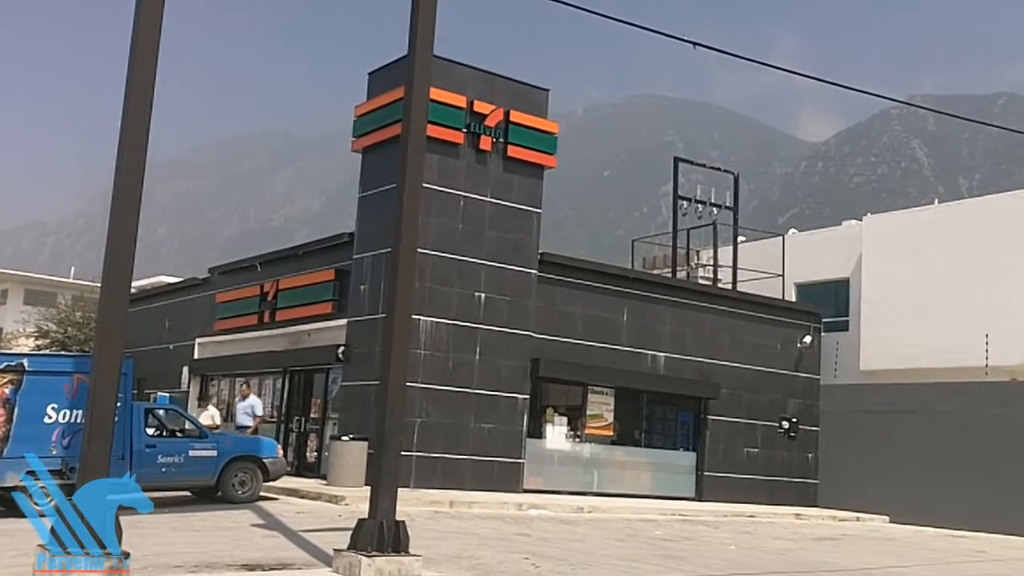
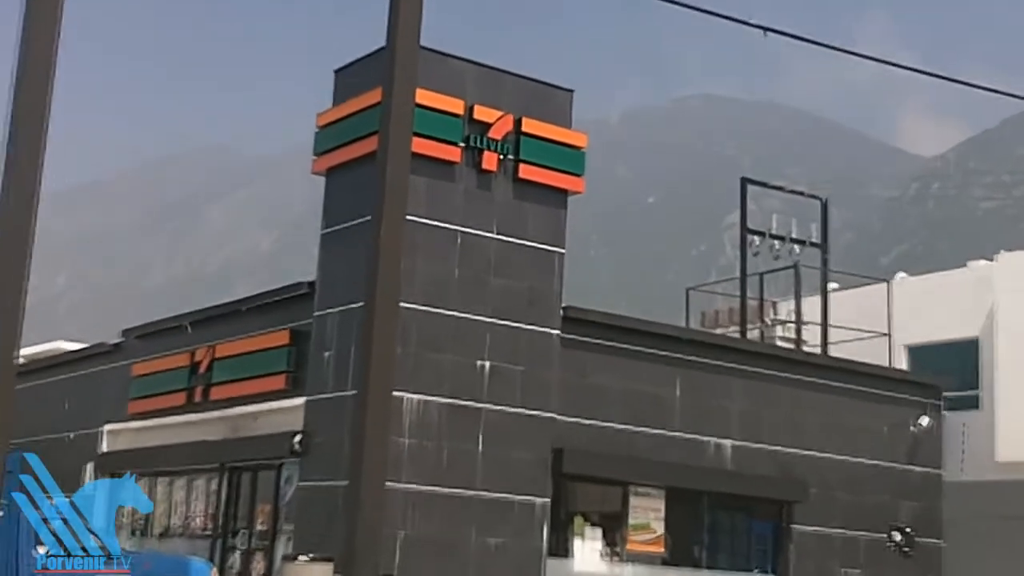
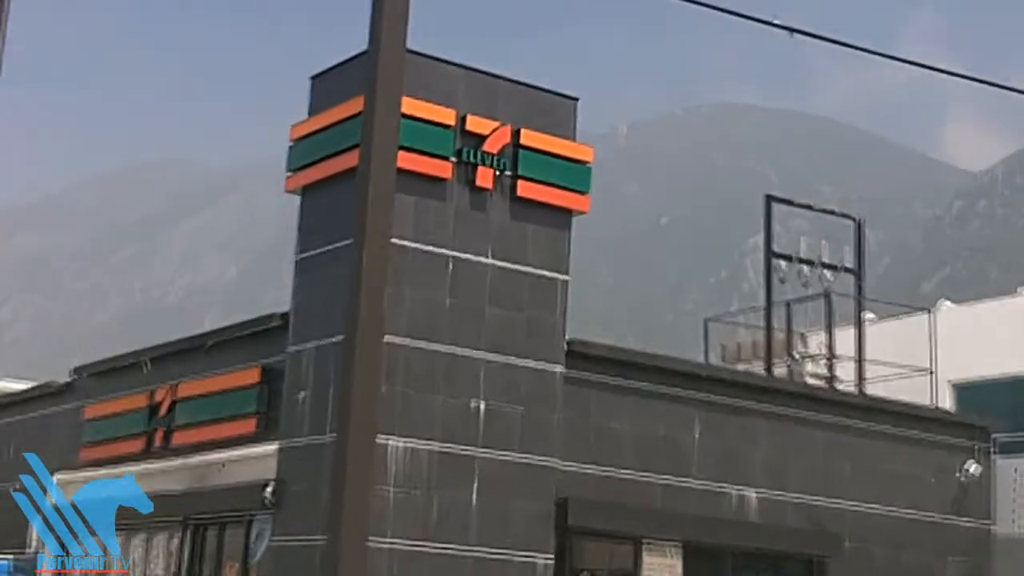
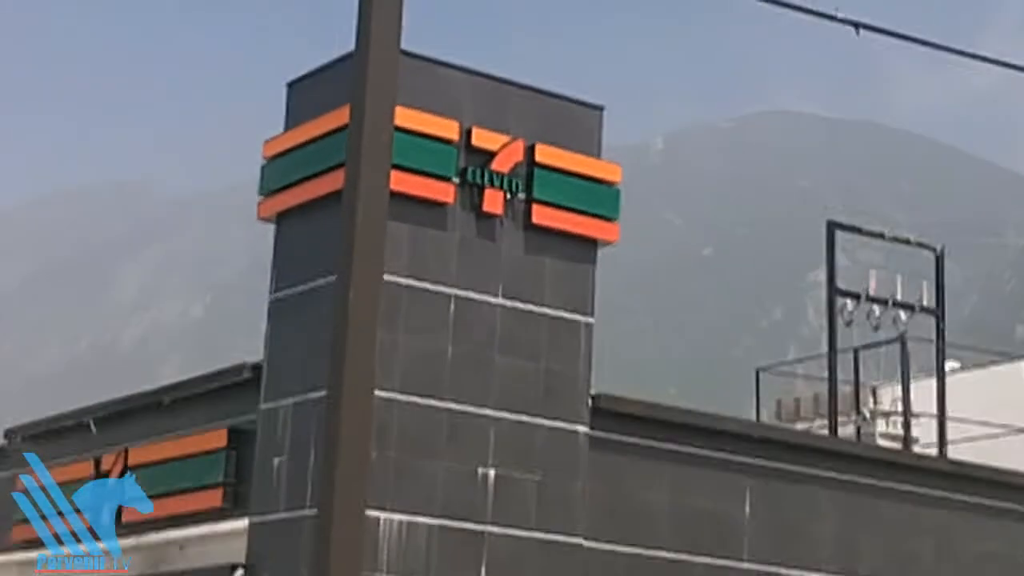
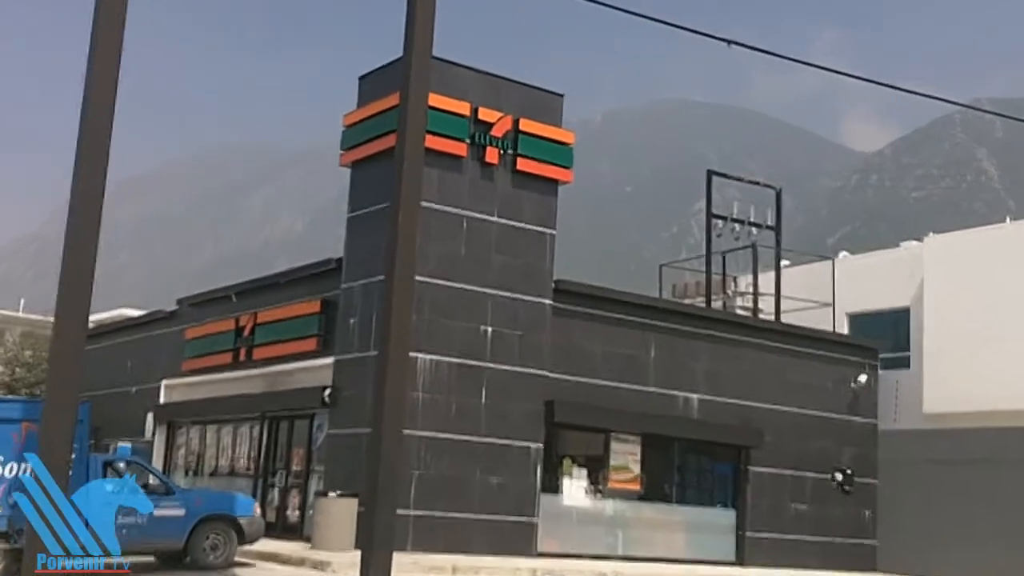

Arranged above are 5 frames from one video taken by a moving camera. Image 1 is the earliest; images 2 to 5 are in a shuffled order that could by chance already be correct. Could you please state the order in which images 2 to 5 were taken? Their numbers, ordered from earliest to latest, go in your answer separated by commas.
5, 2, 3, 4
